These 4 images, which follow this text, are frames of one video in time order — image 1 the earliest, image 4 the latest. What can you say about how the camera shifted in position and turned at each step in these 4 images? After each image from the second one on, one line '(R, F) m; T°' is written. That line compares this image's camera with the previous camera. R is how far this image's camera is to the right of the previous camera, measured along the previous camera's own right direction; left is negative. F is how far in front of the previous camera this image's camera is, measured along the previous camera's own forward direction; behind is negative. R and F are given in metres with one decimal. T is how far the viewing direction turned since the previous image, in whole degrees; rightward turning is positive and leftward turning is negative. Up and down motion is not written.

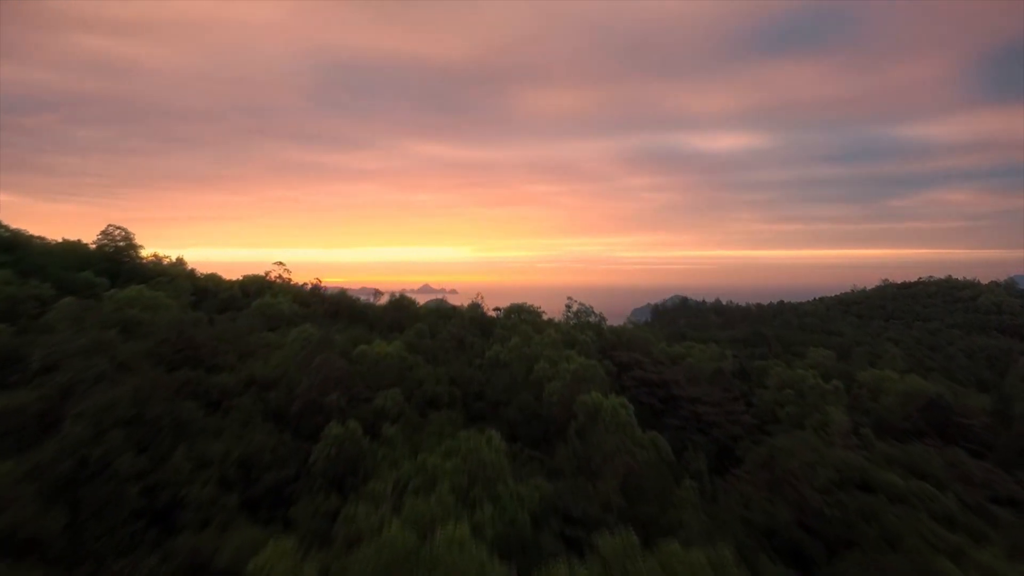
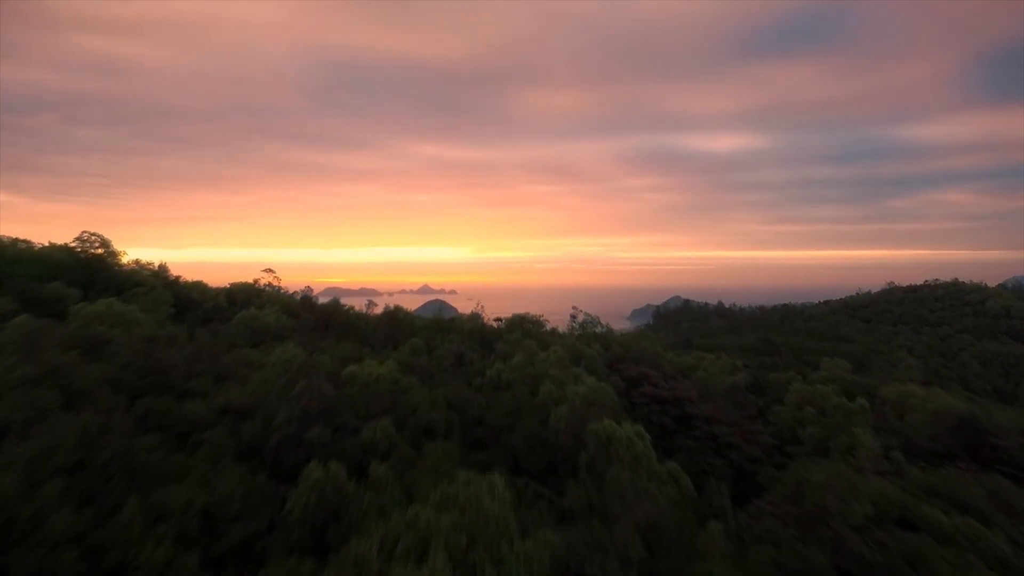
(-0.1, +0.7) m; 0°
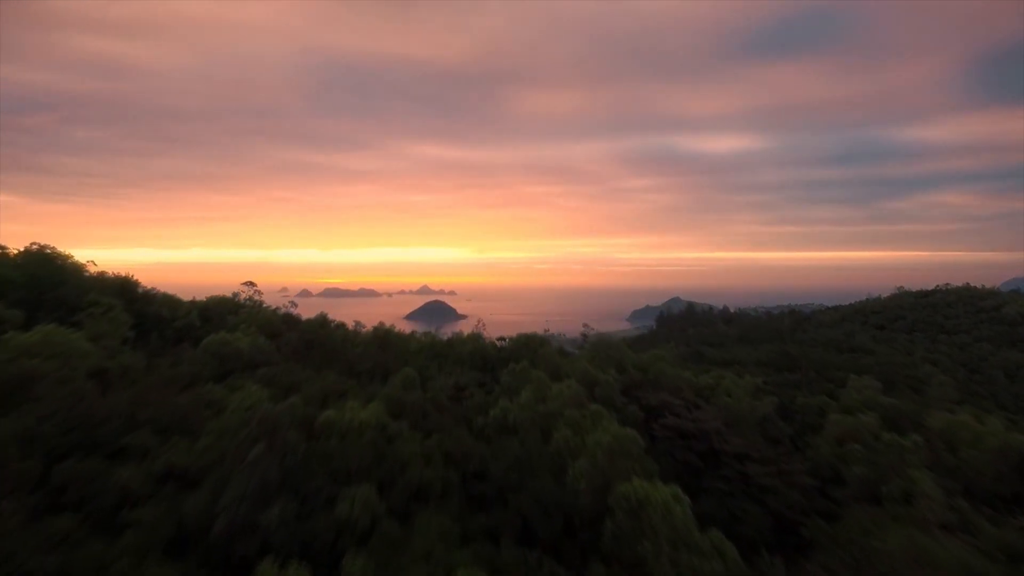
(-0.1, +1.2) m; 0°
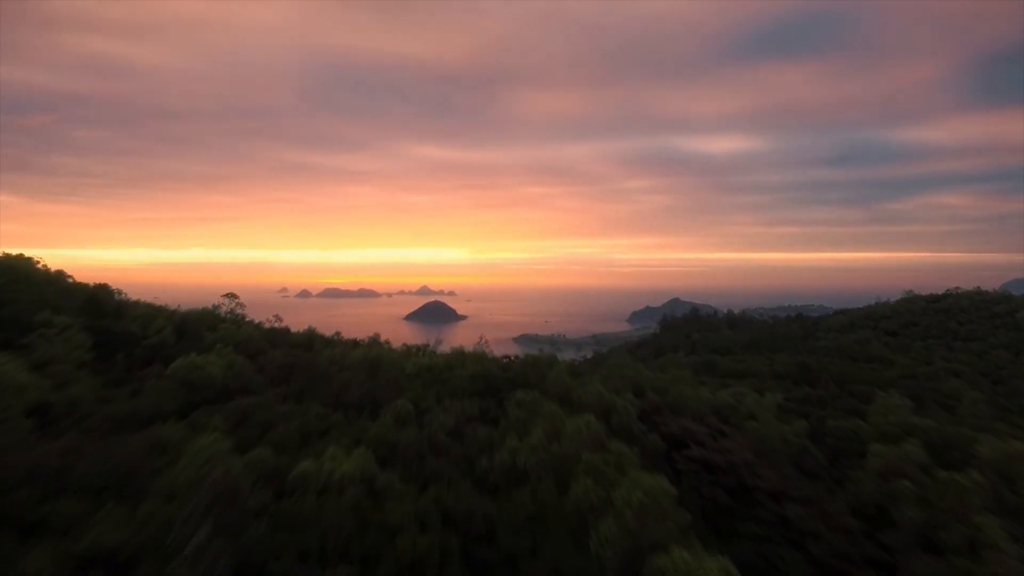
(-0.1, +1.0) m; 0°
